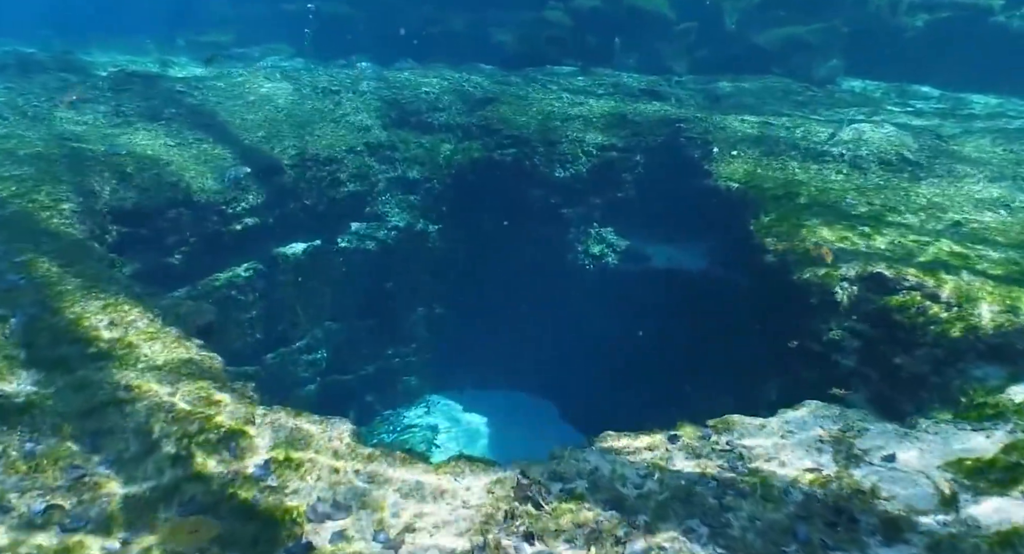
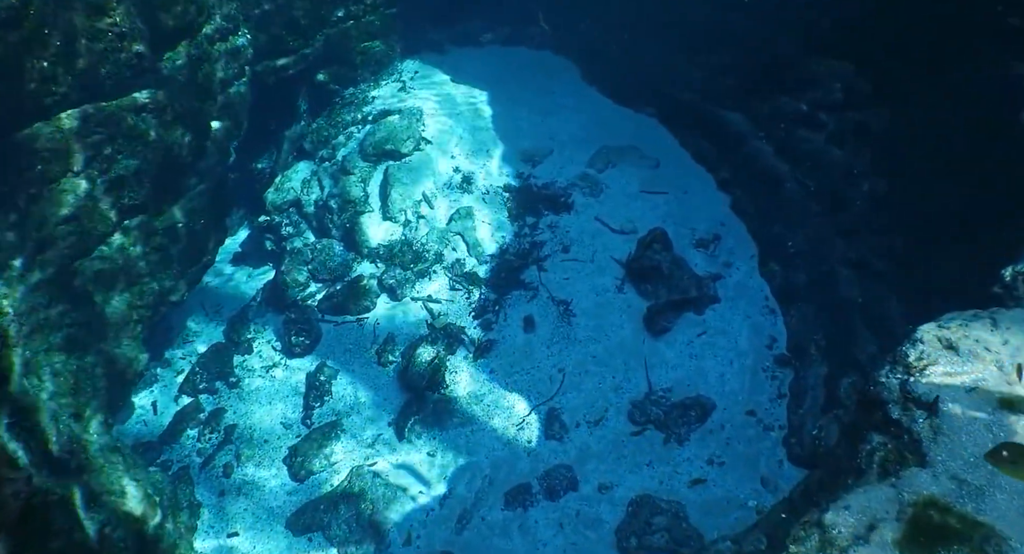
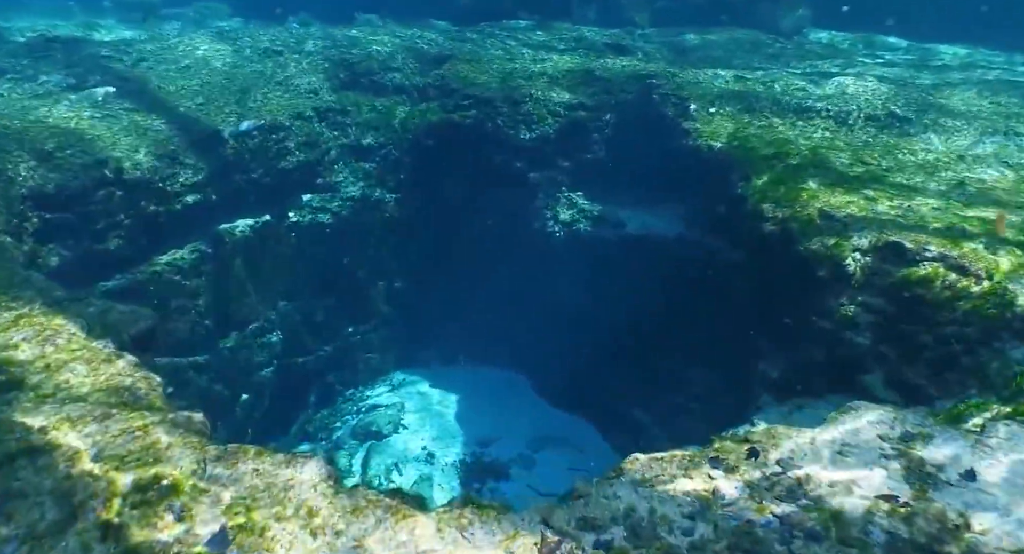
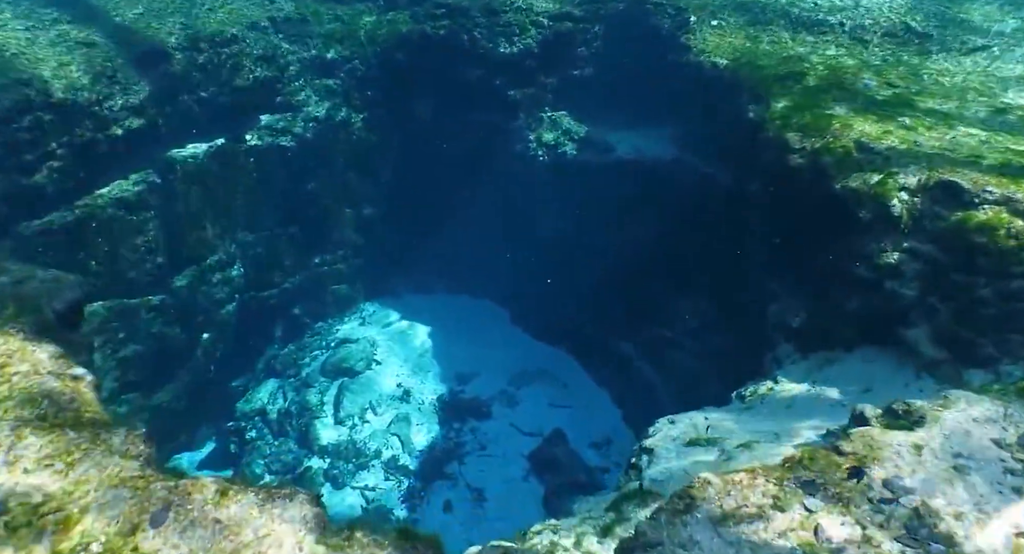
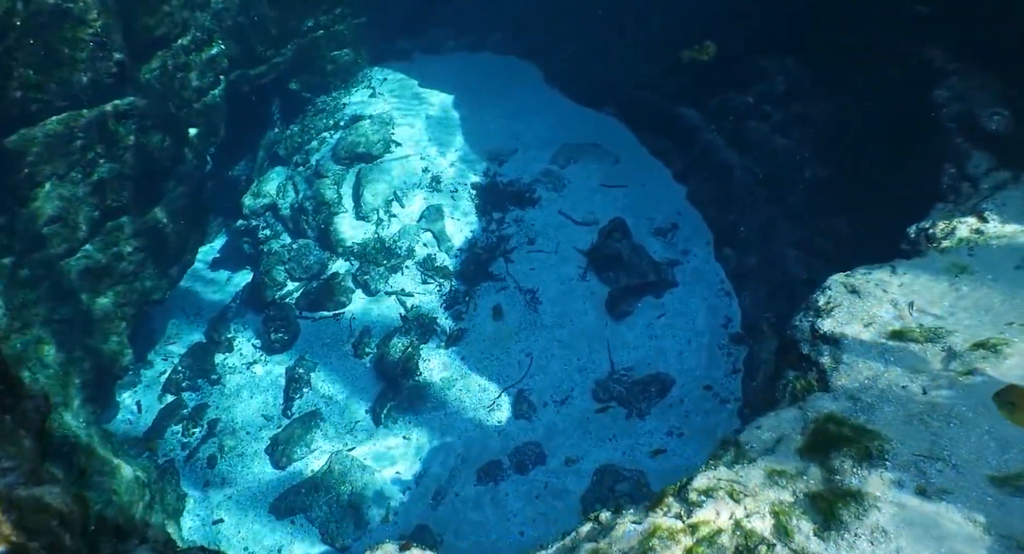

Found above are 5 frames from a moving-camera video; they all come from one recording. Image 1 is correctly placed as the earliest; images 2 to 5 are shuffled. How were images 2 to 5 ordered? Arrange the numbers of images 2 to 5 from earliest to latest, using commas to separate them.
3, 4, 5, 2
